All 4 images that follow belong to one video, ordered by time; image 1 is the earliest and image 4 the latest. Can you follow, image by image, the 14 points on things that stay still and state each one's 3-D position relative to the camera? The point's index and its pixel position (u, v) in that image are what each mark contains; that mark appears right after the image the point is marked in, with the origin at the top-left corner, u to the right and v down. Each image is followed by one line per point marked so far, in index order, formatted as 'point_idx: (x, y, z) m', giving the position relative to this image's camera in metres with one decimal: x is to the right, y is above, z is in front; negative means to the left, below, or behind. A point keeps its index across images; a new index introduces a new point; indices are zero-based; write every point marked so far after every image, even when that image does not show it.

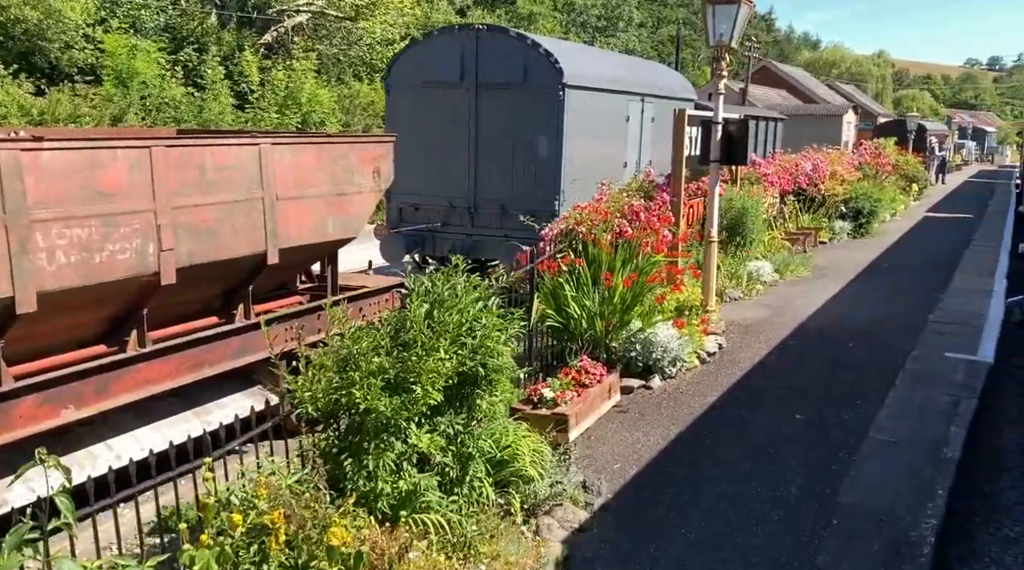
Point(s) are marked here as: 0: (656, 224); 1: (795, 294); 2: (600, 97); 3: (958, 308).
0: (+1.3, +0.6, +8.2) m
1: (+3.1, -0.1, +10.1) m
2: (+1.1, +2.4, +11.5) m
3: (+4.6, -0.2, +9.3) m
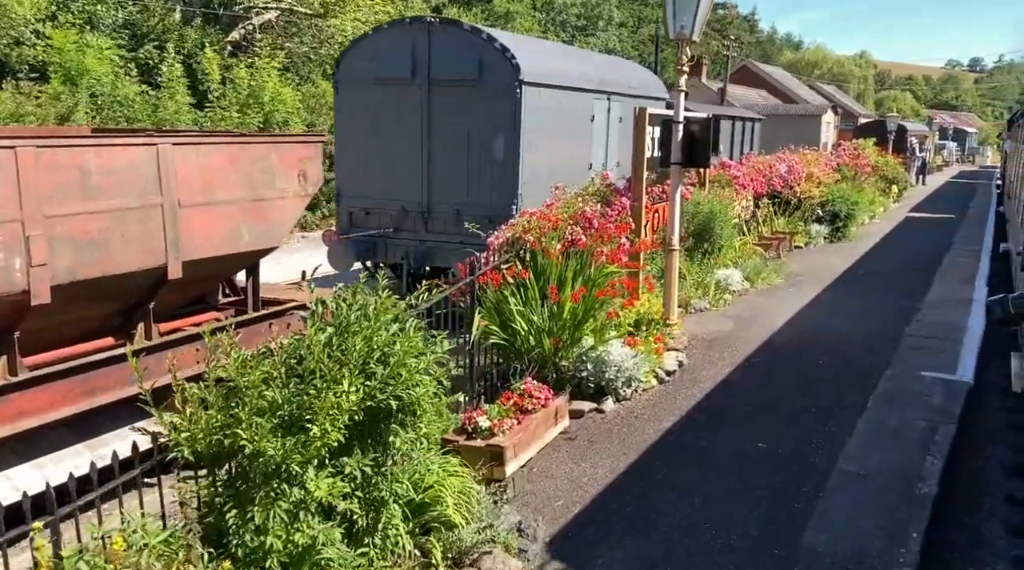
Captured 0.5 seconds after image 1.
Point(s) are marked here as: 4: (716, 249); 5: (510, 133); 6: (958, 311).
0: (+0.8, +0.5, +7.6) m
1: (+2.7, -0.2, +9.5) m
2: (+0.6, +2.3, +10.9) m
3: (+4.1, -0.3, +8.7) m
4: (+2.3, +0.4, +10.2) m
5: (0.0, +1.7, +10.0) m
6: (+4.5, -0.3, +9.1) m
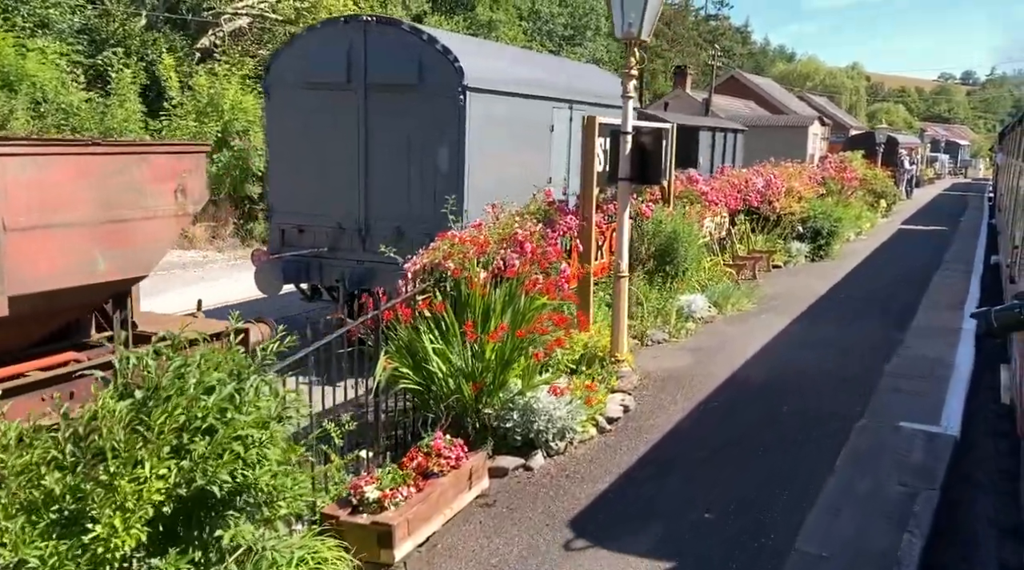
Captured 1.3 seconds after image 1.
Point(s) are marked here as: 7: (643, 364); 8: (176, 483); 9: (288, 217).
0: (+0.3, +0.2, +6.7) m
1: (+2.1, -0.5, +8.6) m
2: (0.0, +2.0, +10.0) m
3: (+3.5, -0.6, +7.8) m
4: (+1.7, +0.1, +9.3) m
5: (-0.6, +1.4, +9.1) m
6: (+3.9, -0.5, +8.2) m
7: (+1.1, -0.6, +7.5) m
8: (-1.2, -0.7, +3.4) m
9: (-2.5, +0.8, +10.0) m
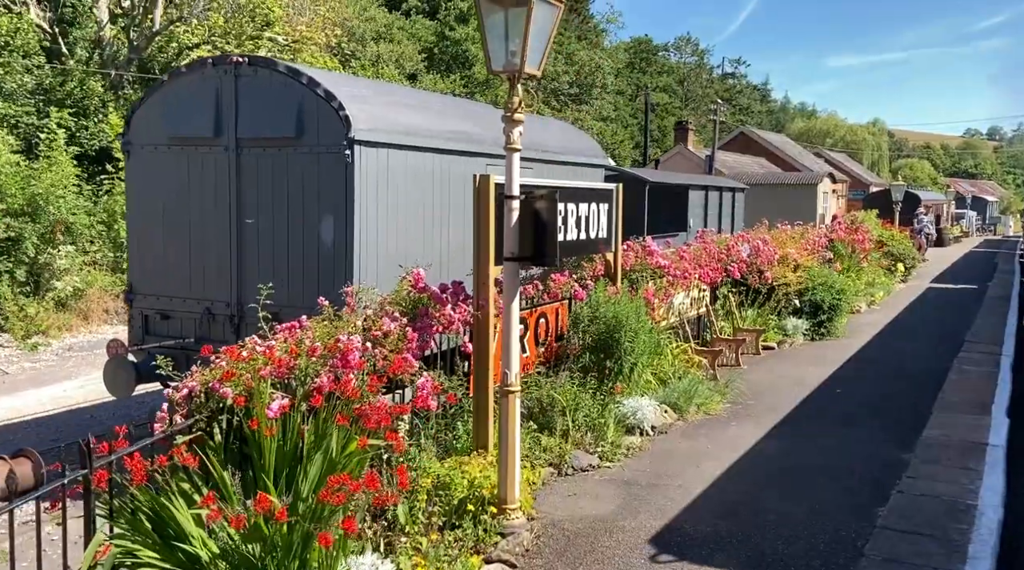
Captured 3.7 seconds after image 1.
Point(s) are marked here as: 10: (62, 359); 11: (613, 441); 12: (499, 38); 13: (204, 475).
0: (-0.6, -0.4, +4.8) m
1: (+1.3, -1.2, +6.6) m
2: (-0.8, +1.1, +8.2) m
3: (+2.7, -1.3, +5.8) m
4: (+0.9, -0.7, +7.3) m
5: (-1.4, +0.6, +7.3) m
6: (+3.1, -1.3, +6.2) m
7: (+0.3, -1.3, +5.5) m
8: (-2.2, -1.2, +1.5) m
9: (-3.3, -0.1, +8.2) m
10: (-7.0, -1.2, +14.1) m
11: (+0.7, -1.1, +6.5) m
12: (-0.1, +1.4, +5.0) m
13: (-1.4, -0.8, +4.0) m
